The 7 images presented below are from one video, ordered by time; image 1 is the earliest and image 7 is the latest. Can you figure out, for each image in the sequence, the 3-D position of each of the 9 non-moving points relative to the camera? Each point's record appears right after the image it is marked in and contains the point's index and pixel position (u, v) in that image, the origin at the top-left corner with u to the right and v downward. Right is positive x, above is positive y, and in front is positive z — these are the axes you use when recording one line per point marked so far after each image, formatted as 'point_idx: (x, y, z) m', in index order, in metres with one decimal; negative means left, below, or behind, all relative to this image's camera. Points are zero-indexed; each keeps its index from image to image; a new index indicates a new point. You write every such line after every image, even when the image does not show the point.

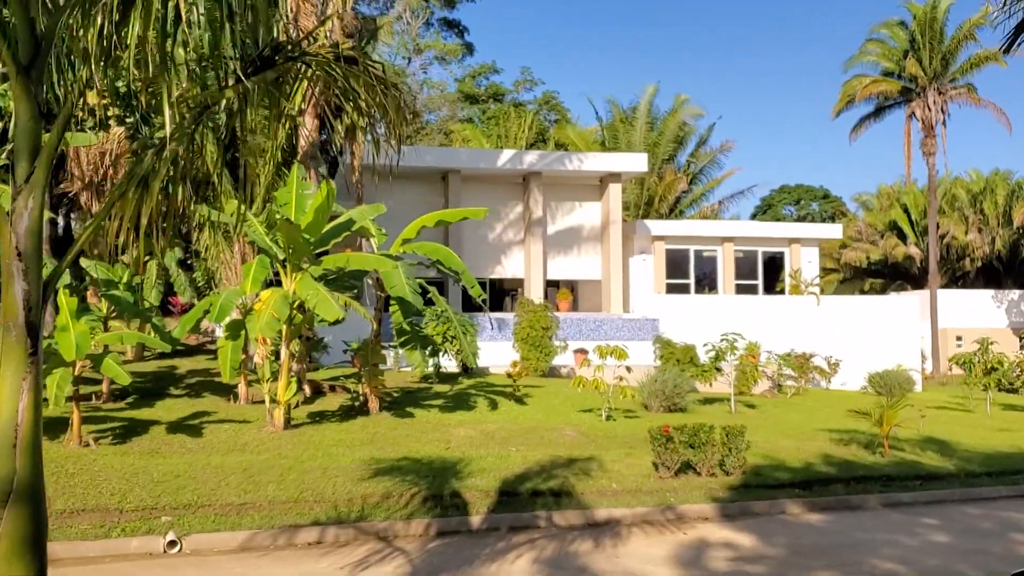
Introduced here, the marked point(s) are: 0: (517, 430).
0: (0.0, -1.7, +11.6) m
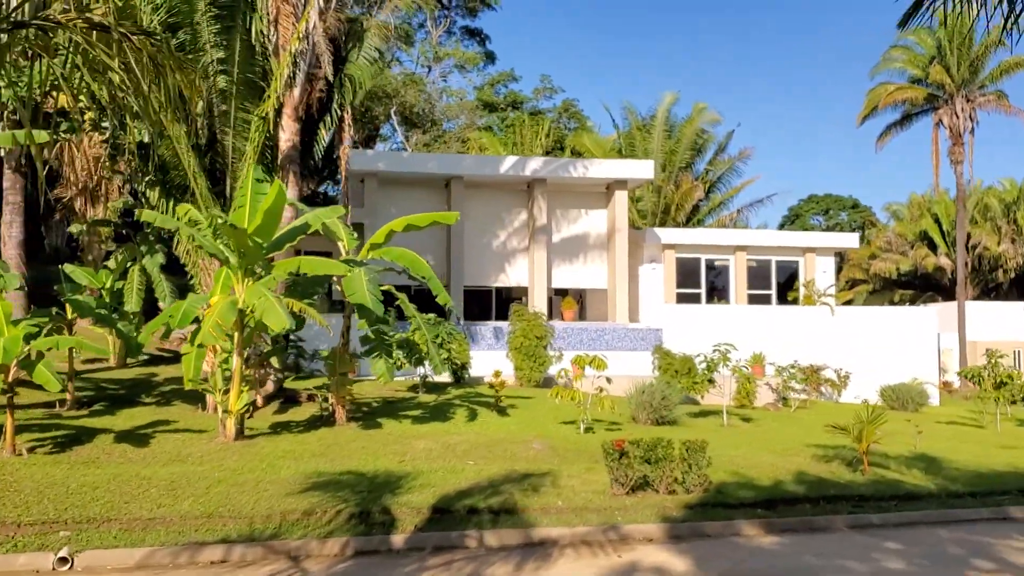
0: (-0.3, -1.7, +11.2) m
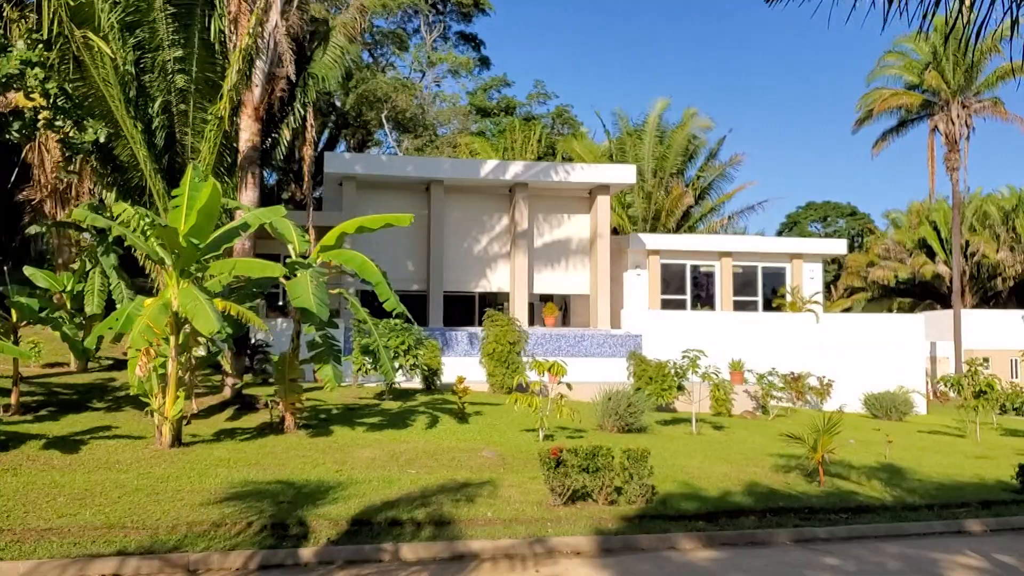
0: (-0.9, -1.8, +10.9) m
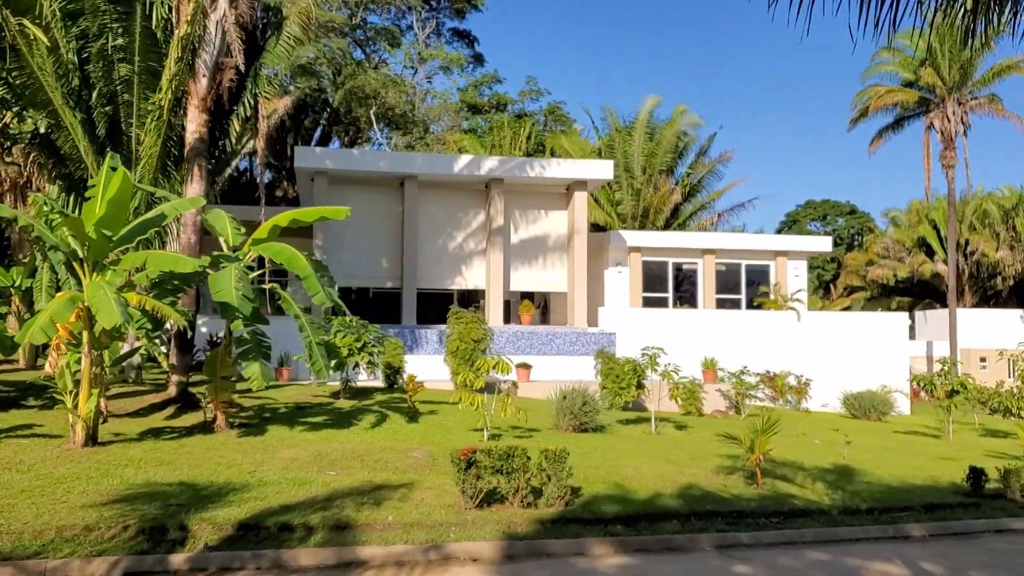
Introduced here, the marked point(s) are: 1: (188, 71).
0: (-1.6, -1.7, +10.5) m
1: (-4.5, +3.0, +14.0) m
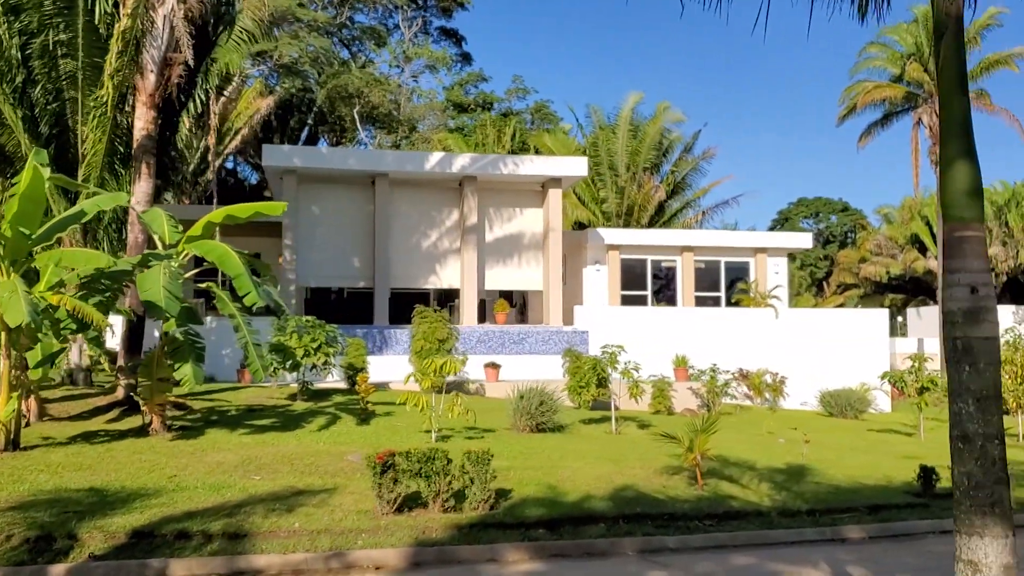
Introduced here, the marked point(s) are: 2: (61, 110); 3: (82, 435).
0: (-2.2, -1.7, +10.2) m
1: (-5.2, +3.0, +13.7) m
2: (-6.5, +2.5, +14.4) m
3: (-4.7, -1.6, +11.0) m
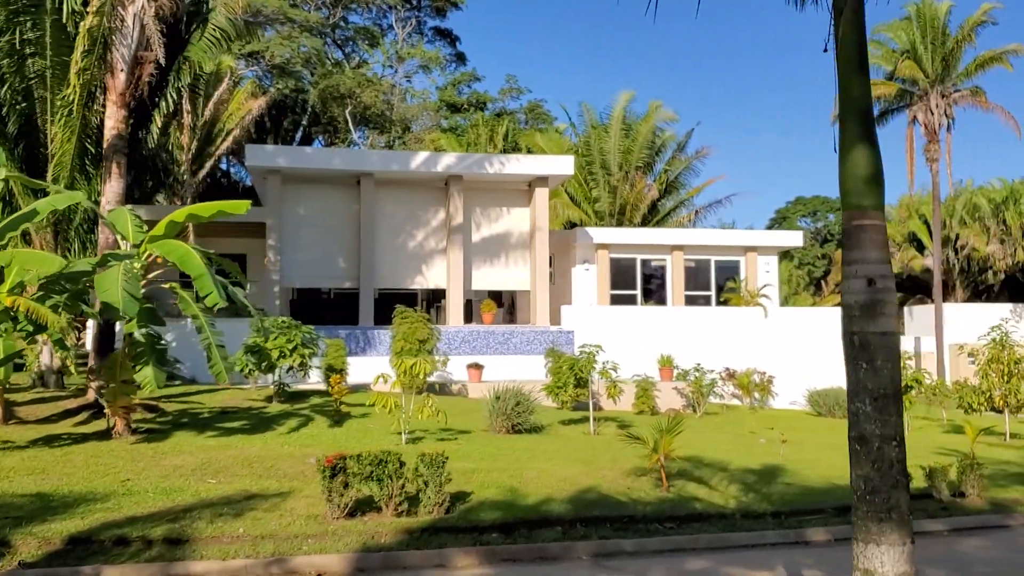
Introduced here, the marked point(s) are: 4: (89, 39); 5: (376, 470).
0: (-2.6, -1.7, +10.0) m
1: (-5.5, +3.0, +13.6) m
2: (-6.8, +2.5, +14.2) m
3: (-5.0, -1.6, +10.9) m
4: (-5.5, +3.2, +13.0) m
5: (-1.0, -1.4, +7.6) m
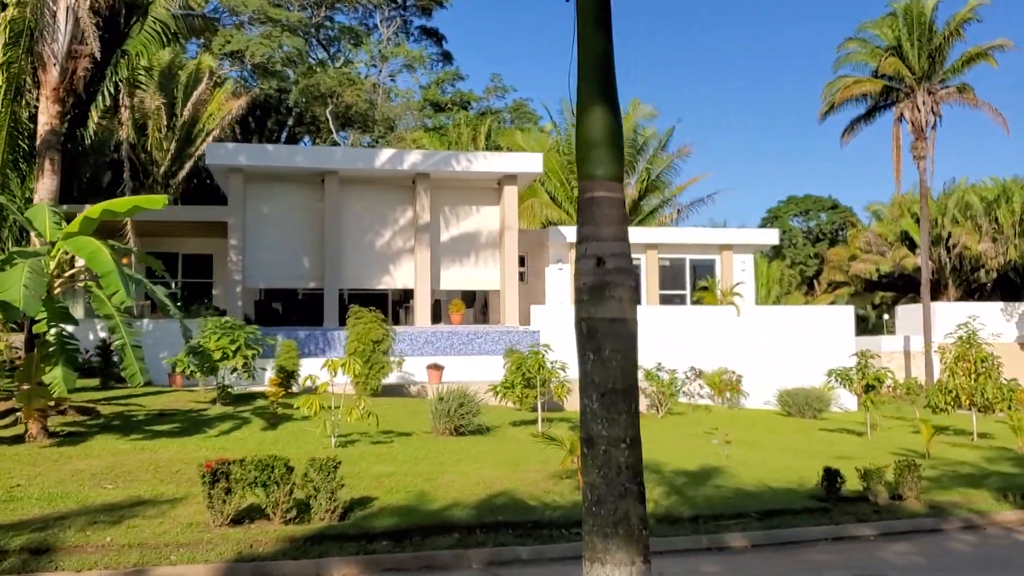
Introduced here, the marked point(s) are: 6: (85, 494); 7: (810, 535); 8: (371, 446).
0: (-3.3, -1.7, +9.7) m
1: (-6.3, +3.0, +13.2) m
2: (-7.6, +2.5, +13.8) m
3: (-5.8, -1.6, +10.5) m
4: (-6.2, +3.3, +12.7) m
5: (-1.8, -1.3, +7.3) m
6: (-3.4, -1.7, +8.1) m
7: (+2.4, -2.0, +8.1) m
8: (-1.6, -1.8, +11.8) m
